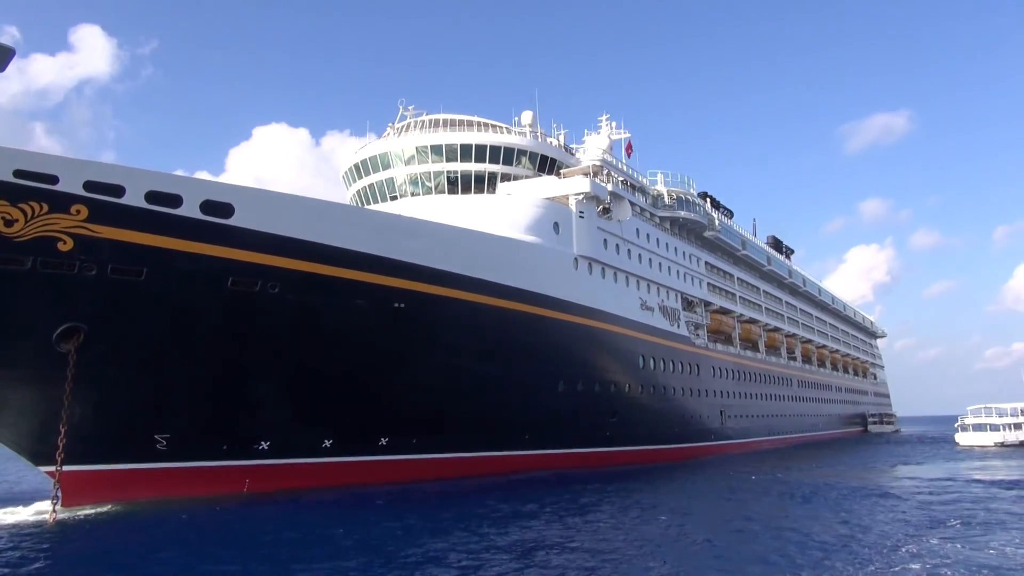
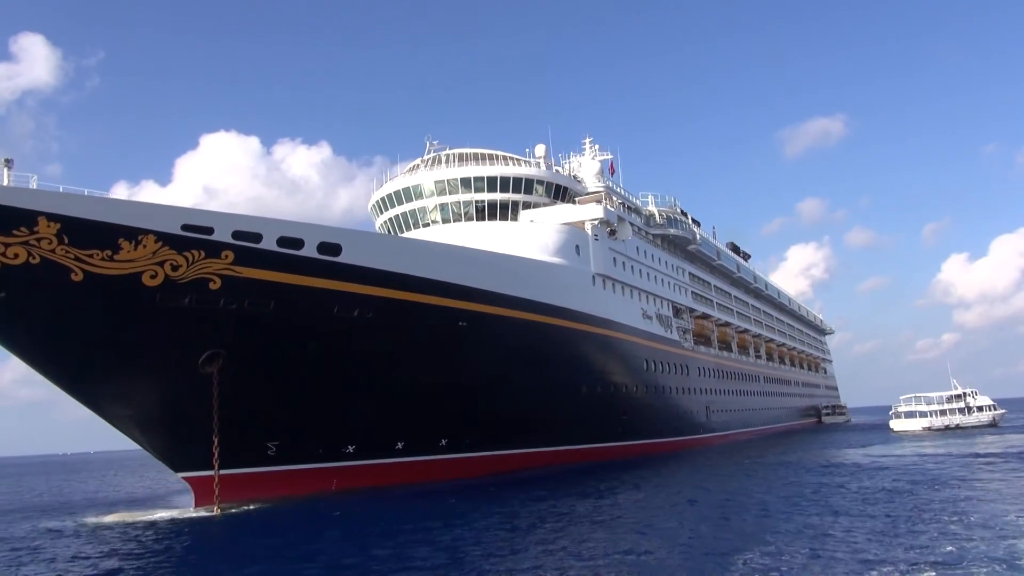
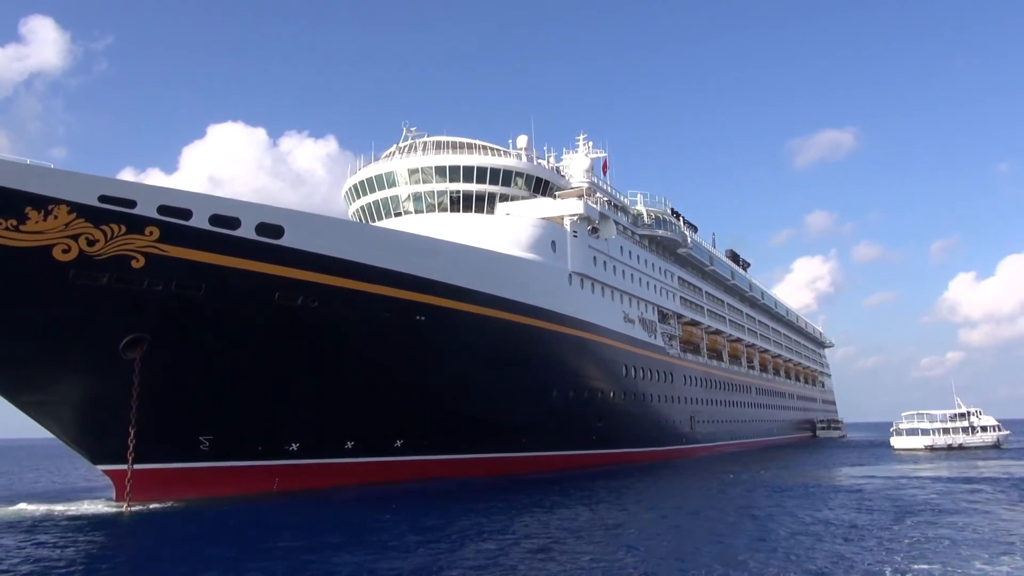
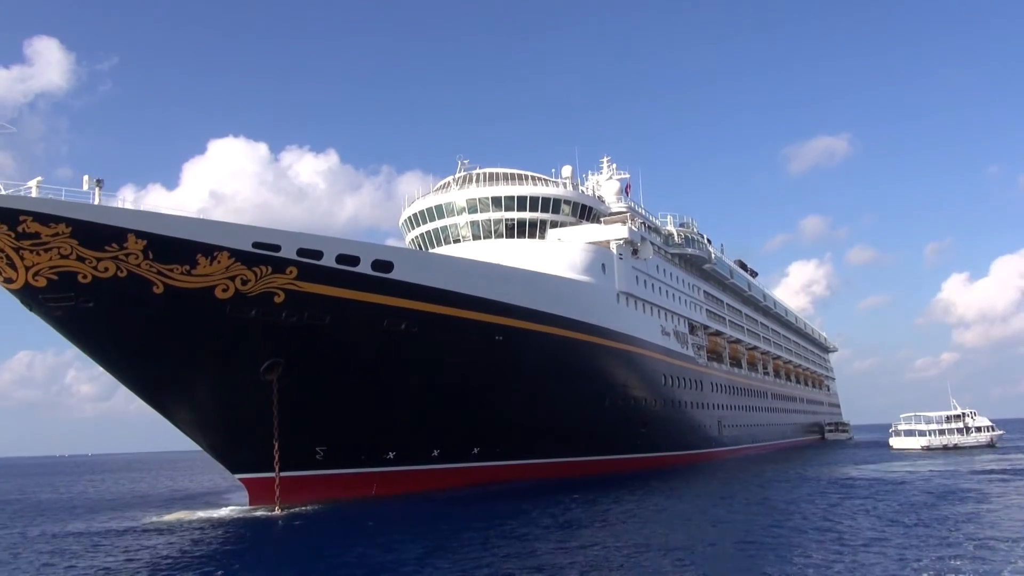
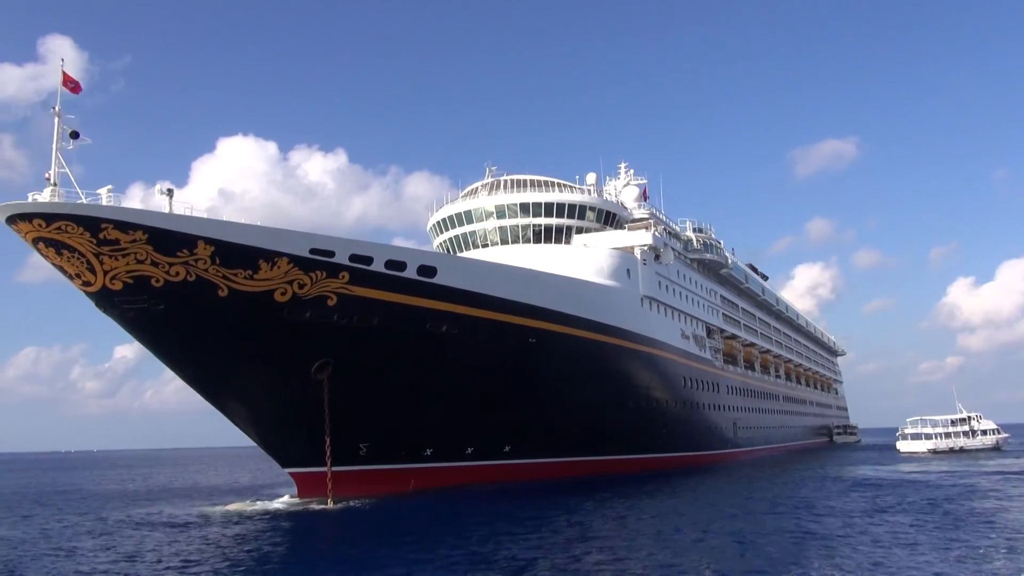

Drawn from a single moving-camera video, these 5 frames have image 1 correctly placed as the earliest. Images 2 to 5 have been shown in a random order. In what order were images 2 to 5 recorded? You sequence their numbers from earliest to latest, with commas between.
3, 2, 4, 5
